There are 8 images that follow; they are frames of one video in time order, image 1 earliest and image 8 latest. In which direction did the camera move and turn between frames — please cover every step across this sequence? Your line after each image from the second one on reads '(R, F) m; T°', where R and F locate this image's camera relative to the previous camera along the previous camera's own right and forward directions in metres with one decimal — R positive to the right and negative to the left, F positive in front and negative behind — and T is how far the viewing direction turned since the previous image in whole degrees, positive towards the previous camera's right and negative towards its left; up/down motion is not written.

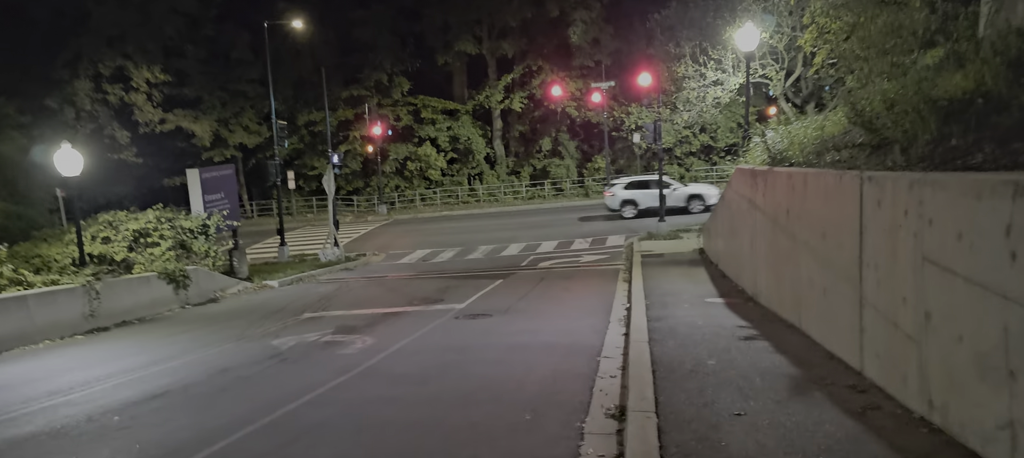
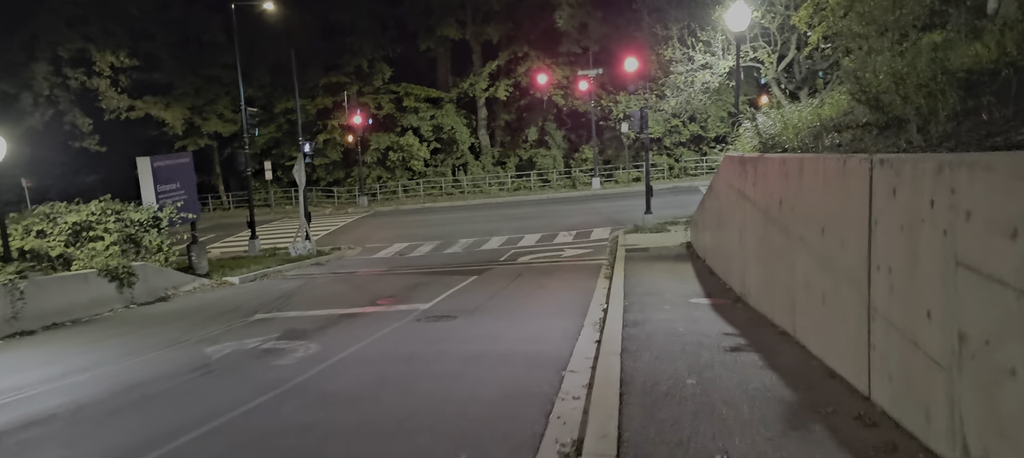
(+0.4, +1.1) m; +1°
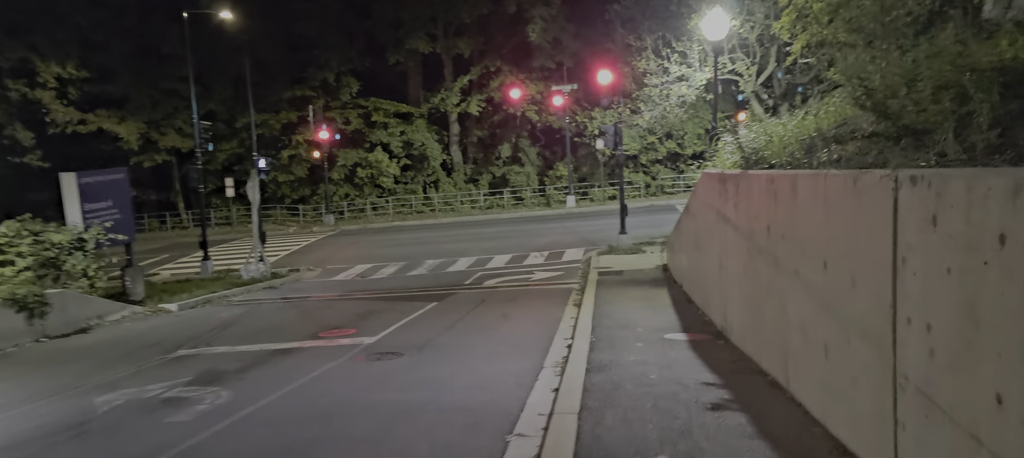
(+0.3, +1.2) m; +2°
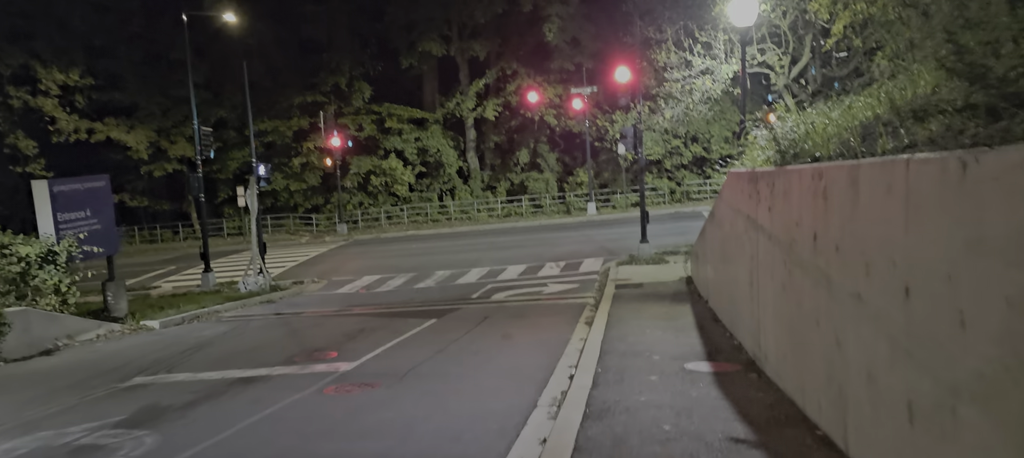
(+0.4, +1.4) m; -2°
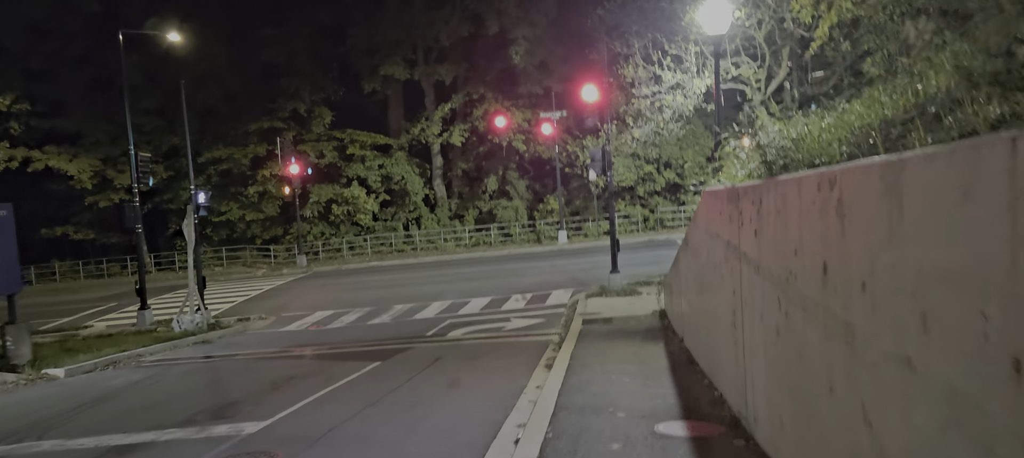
(+0.4, +1.5) m; +2°
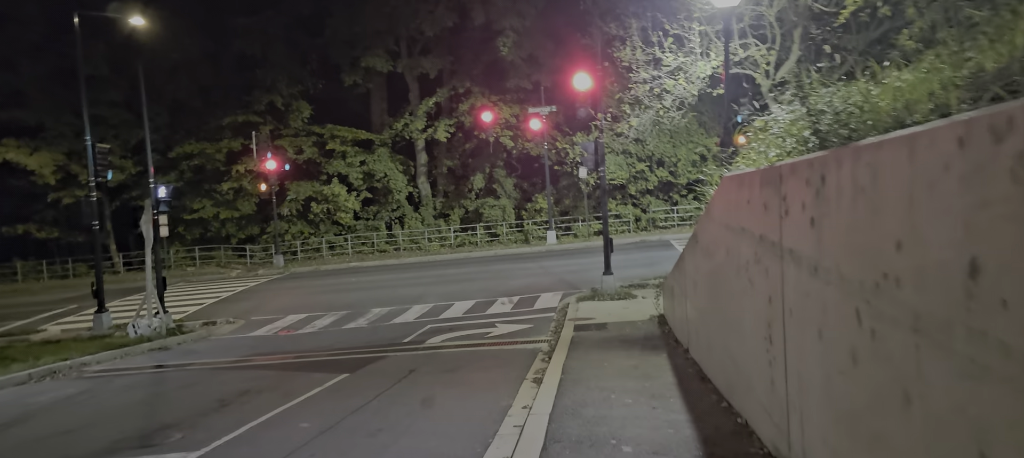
(+0.1, +1.3) m; +1°
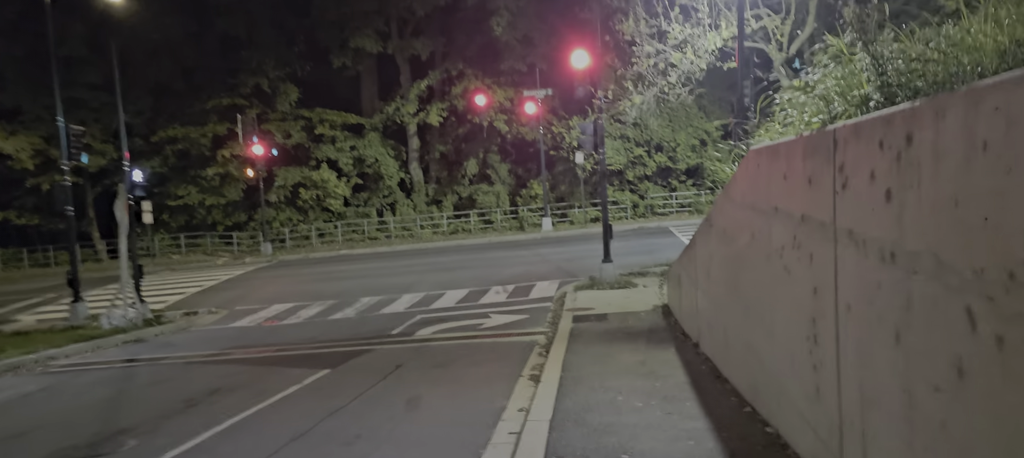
(0.0, +0.9) m; 0°
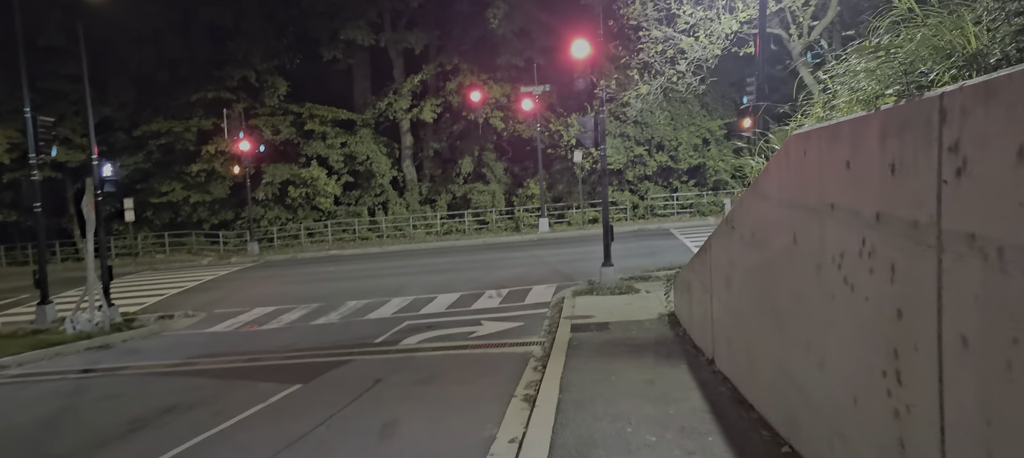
(0.0, +1.1) m; 0°
